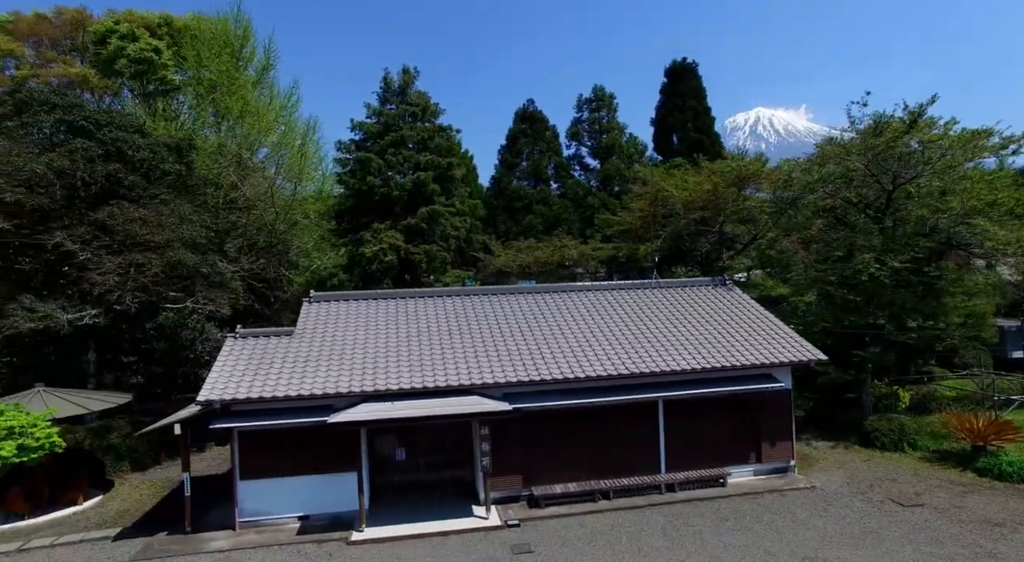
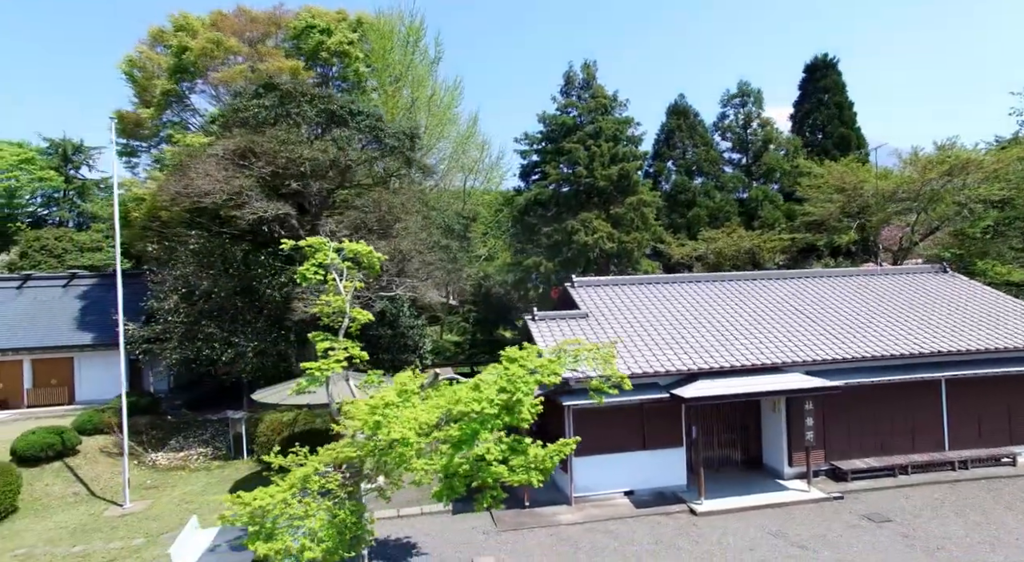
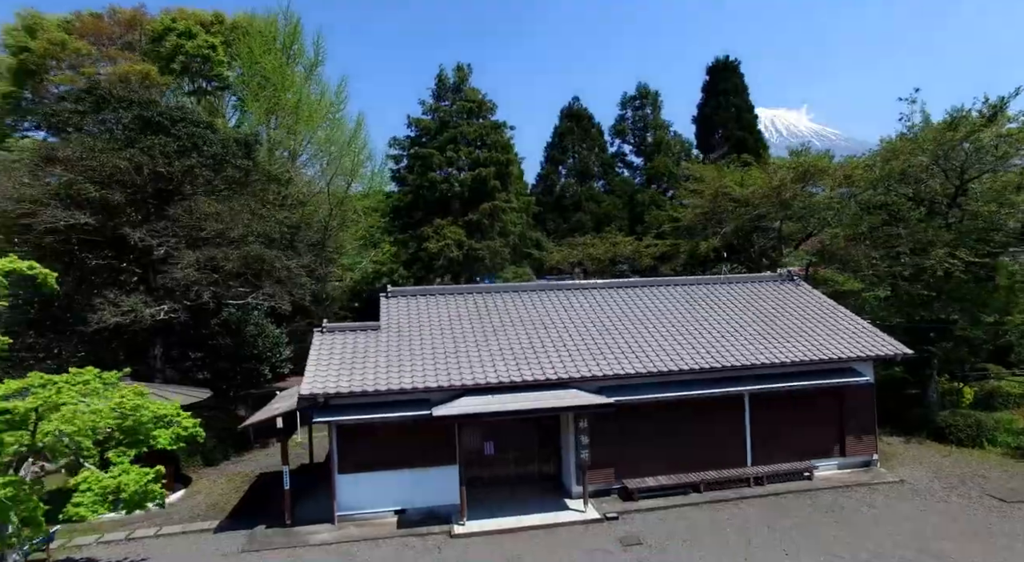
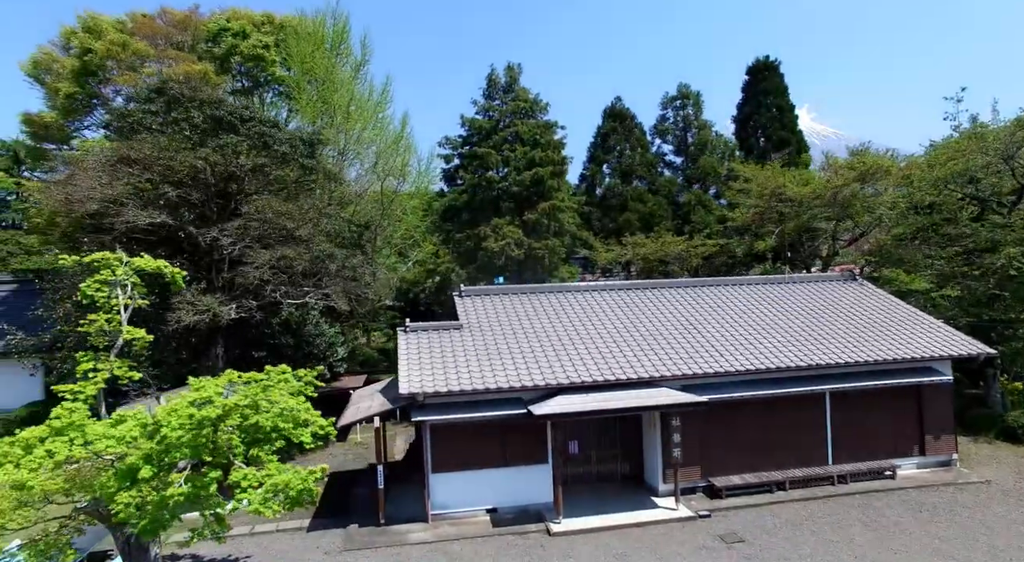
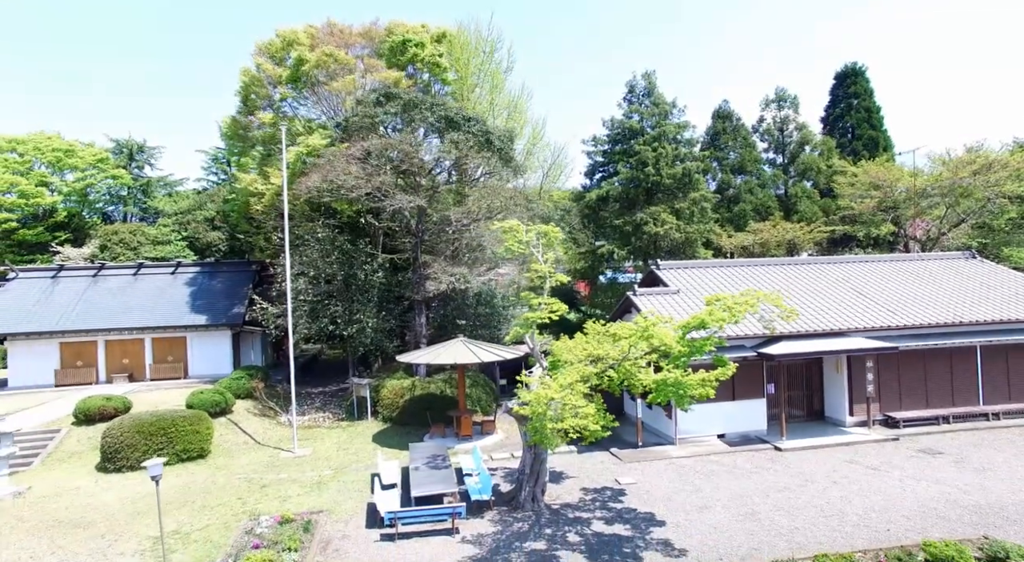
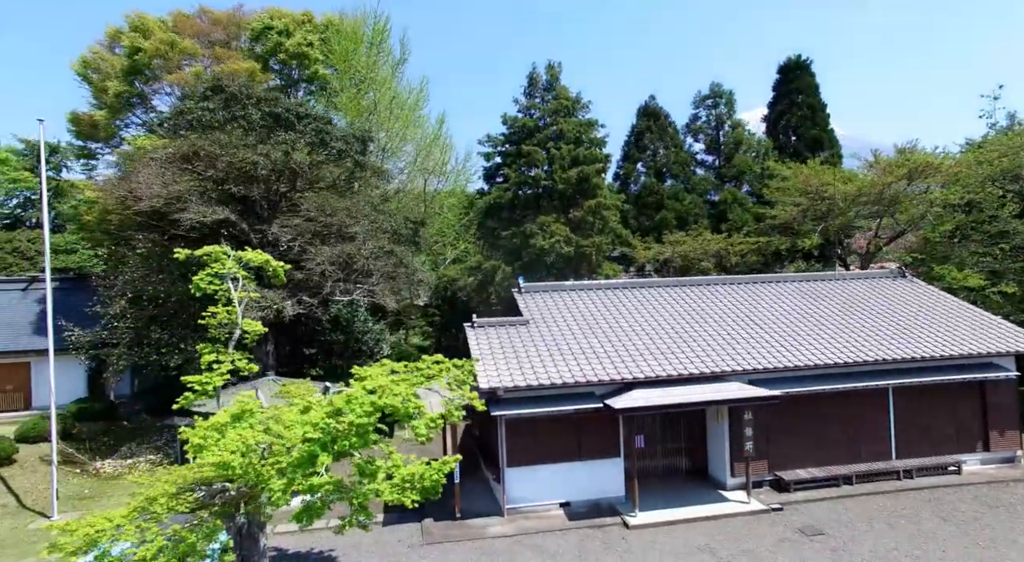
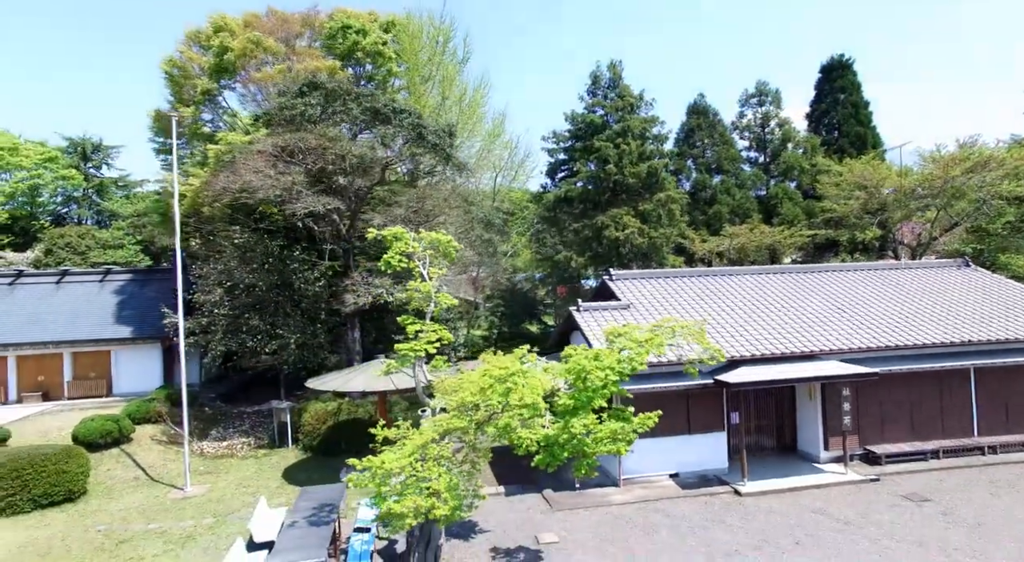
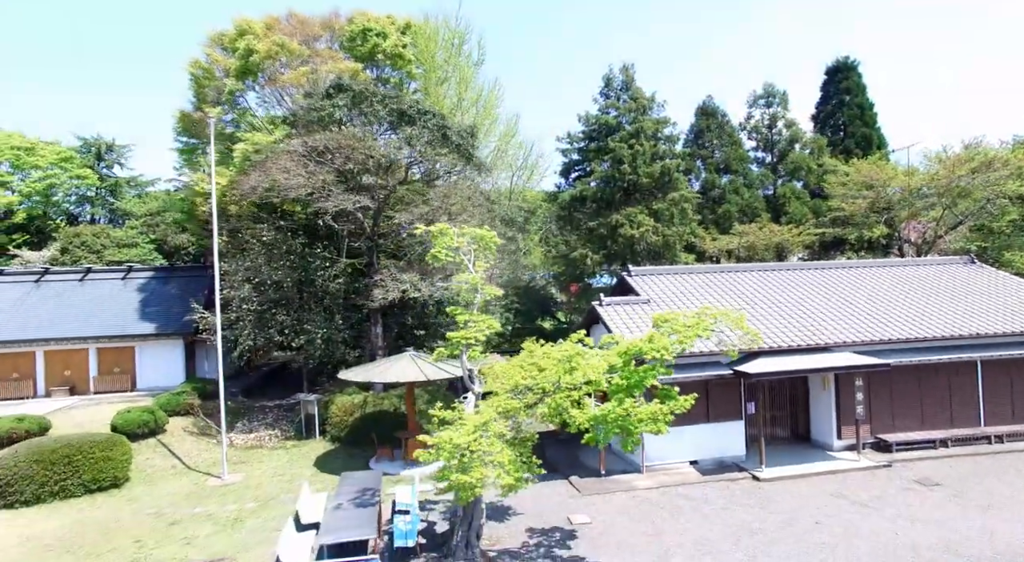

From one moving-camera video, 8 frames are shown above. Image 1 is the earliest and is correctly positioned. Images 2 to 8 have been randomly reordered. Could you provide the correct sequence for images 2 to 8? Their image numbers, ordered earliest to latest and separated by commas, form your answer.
3, 4, 6, 2, 7, 8, 5
